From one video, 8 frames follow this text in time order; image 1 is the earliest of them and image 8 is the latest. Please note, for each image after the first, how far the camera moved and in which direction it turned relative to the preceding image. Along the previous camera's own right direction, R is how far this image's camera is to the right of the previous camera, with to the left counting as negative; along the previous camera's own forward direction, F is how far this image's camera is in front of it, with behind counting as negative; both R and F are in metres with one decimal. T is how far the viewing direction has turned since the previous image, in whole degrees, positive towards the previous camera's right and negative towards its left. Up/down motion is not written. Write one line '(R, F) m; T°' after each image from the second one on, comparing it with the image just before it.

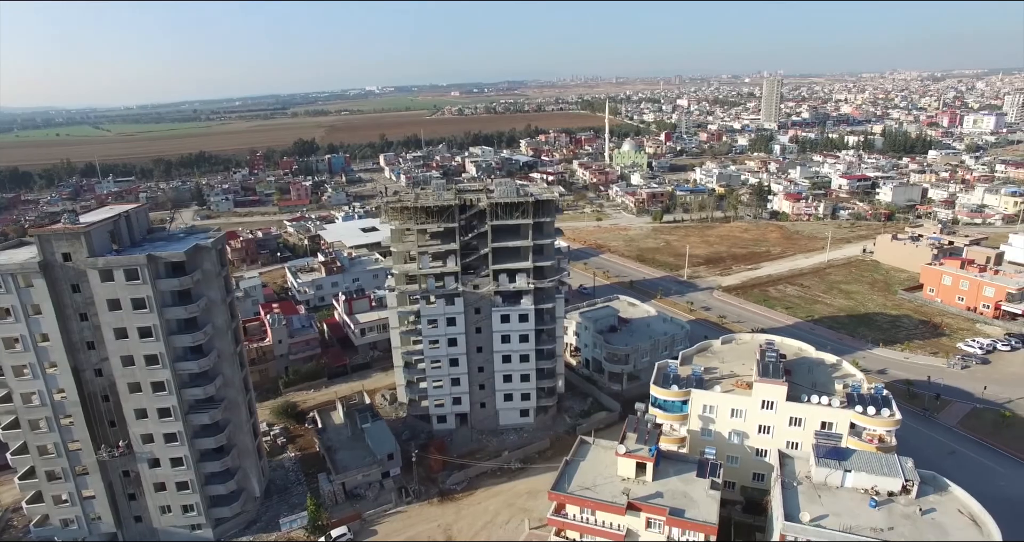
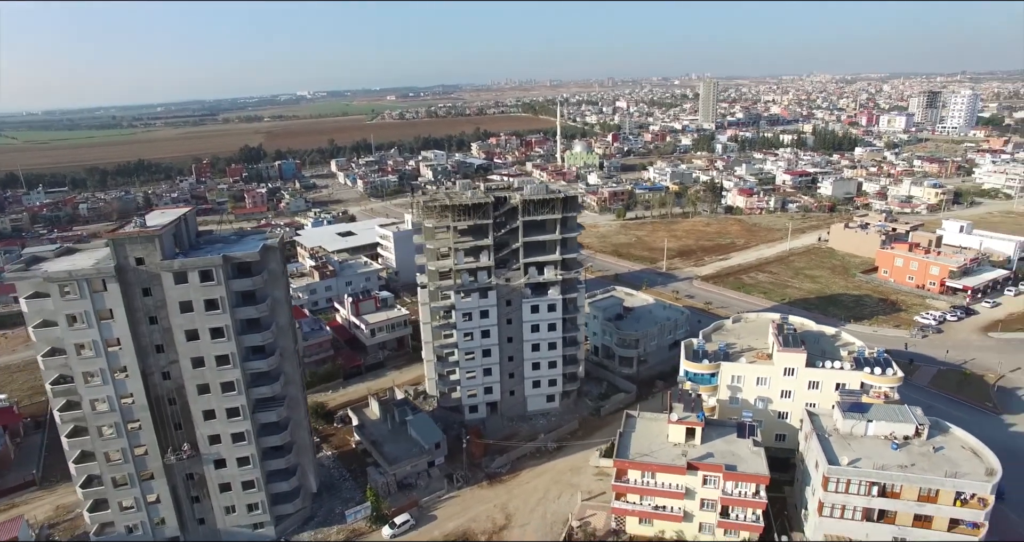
(-6.0, -2.0) m; +6°
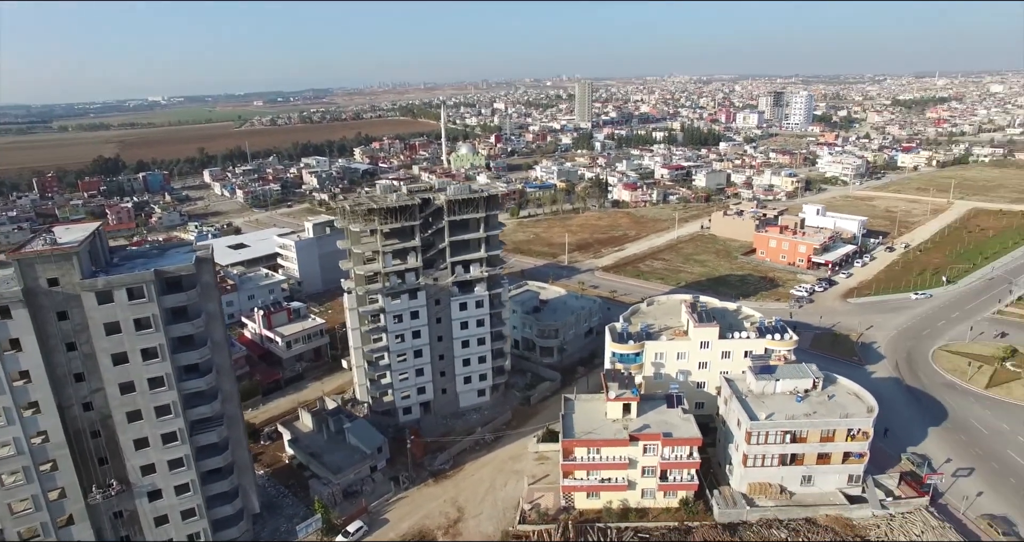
(-3.0, -0.8) m; +11°
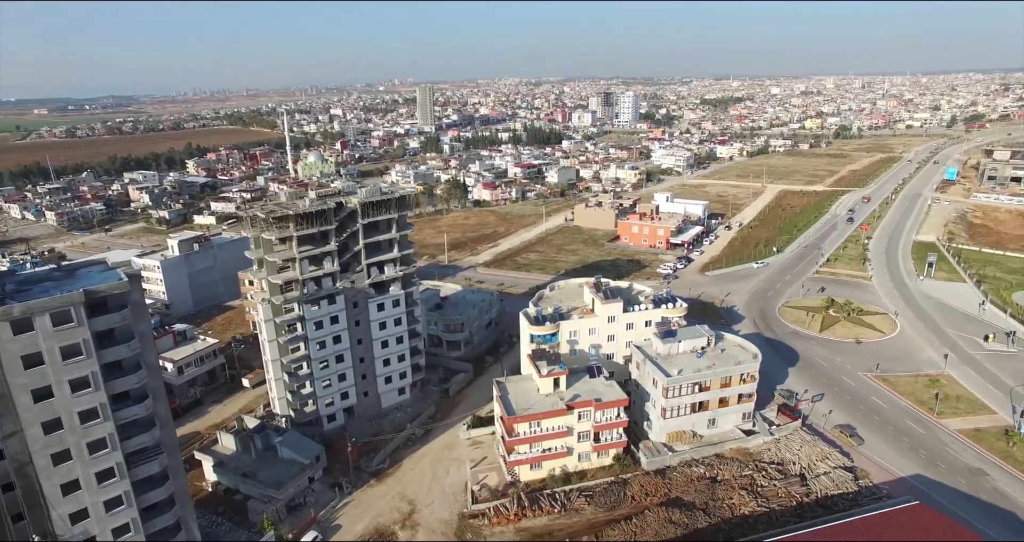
(-5.0, -1.4) m; +15°
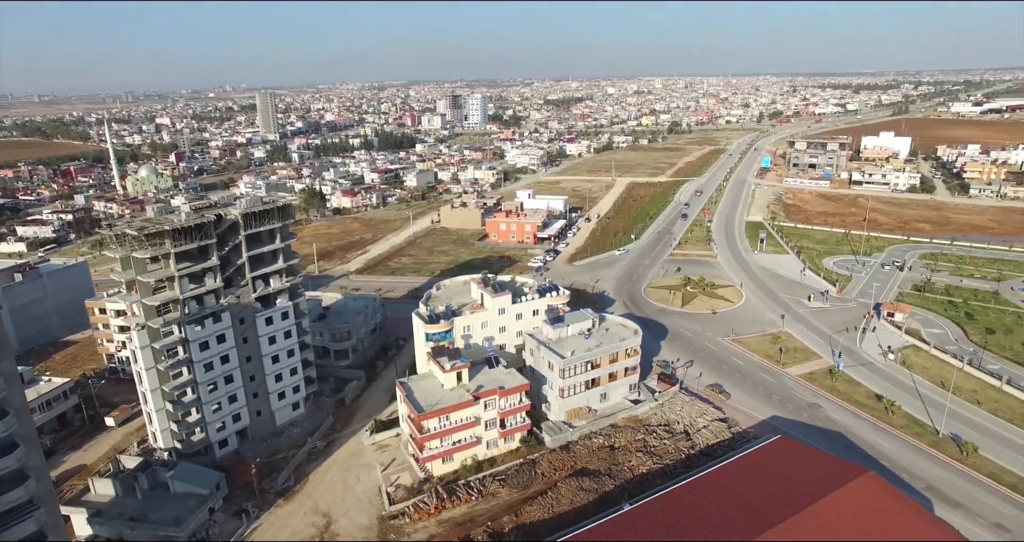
(-2.5, -1.0) m; +13°
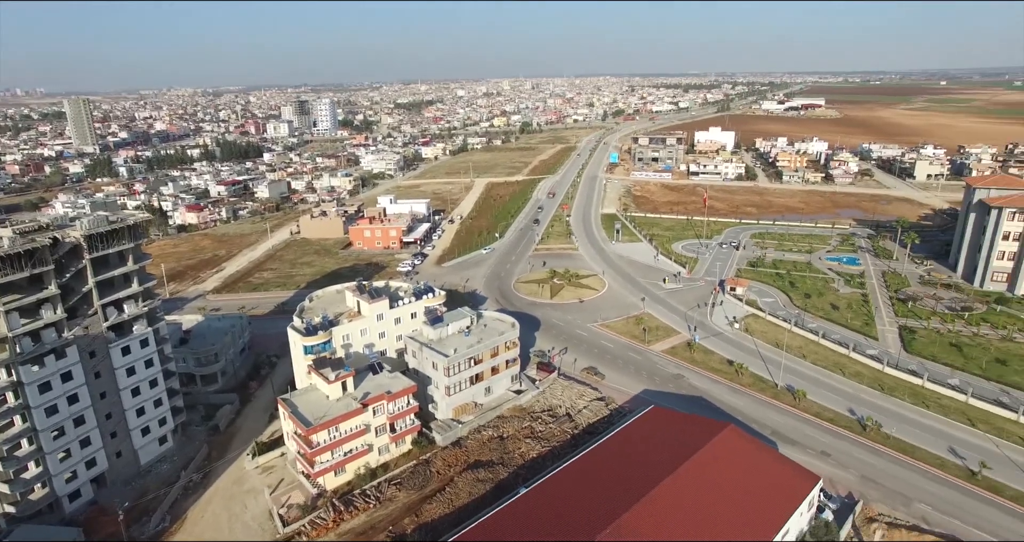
(-1.1, -0.8) m; +12°
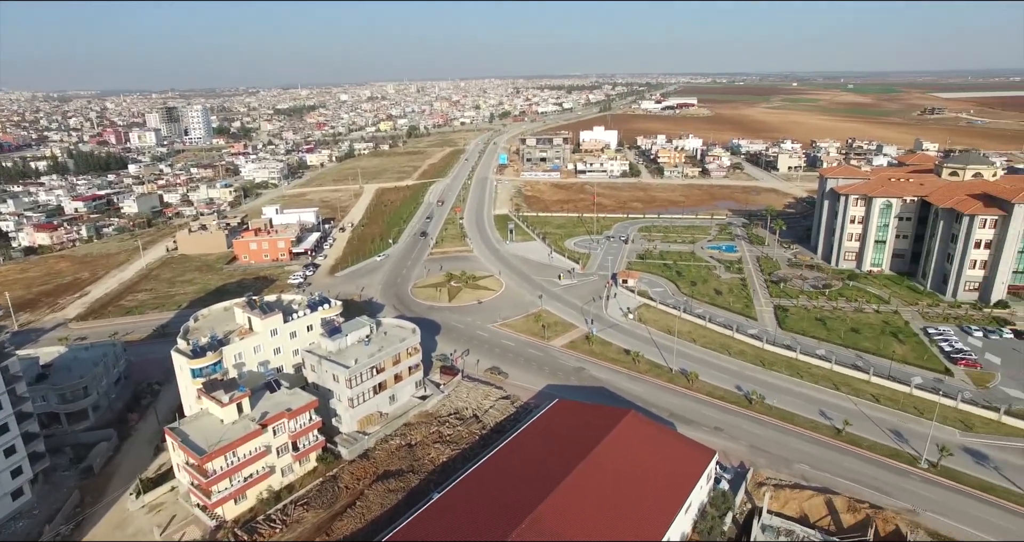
(-0.2, -0.1) m; +9°
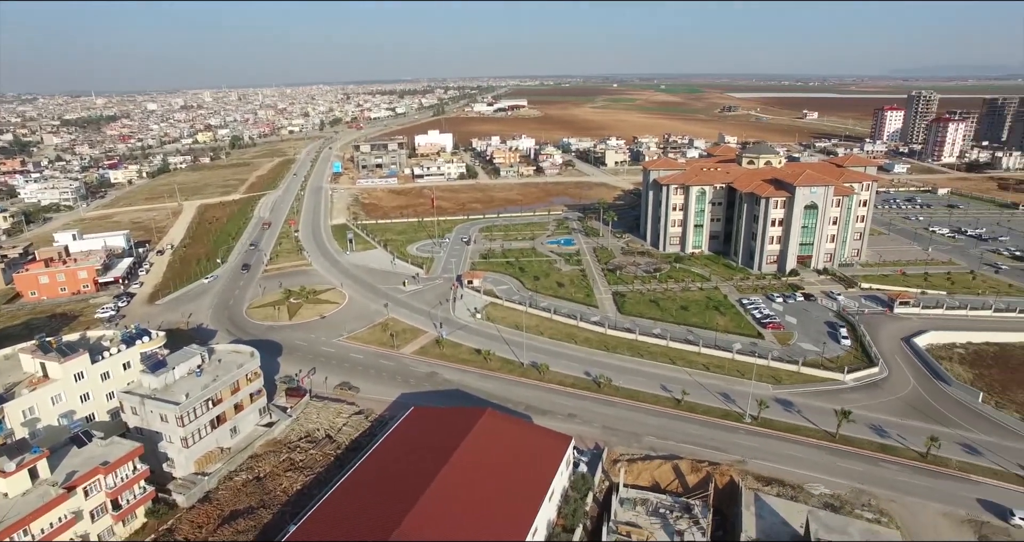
(+0.2, +0.3) m; +14°
